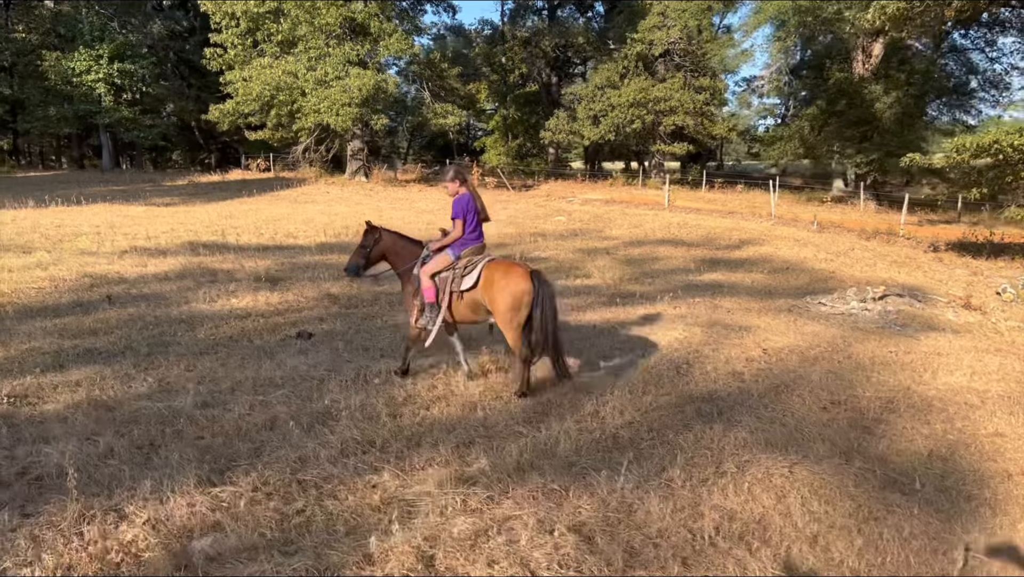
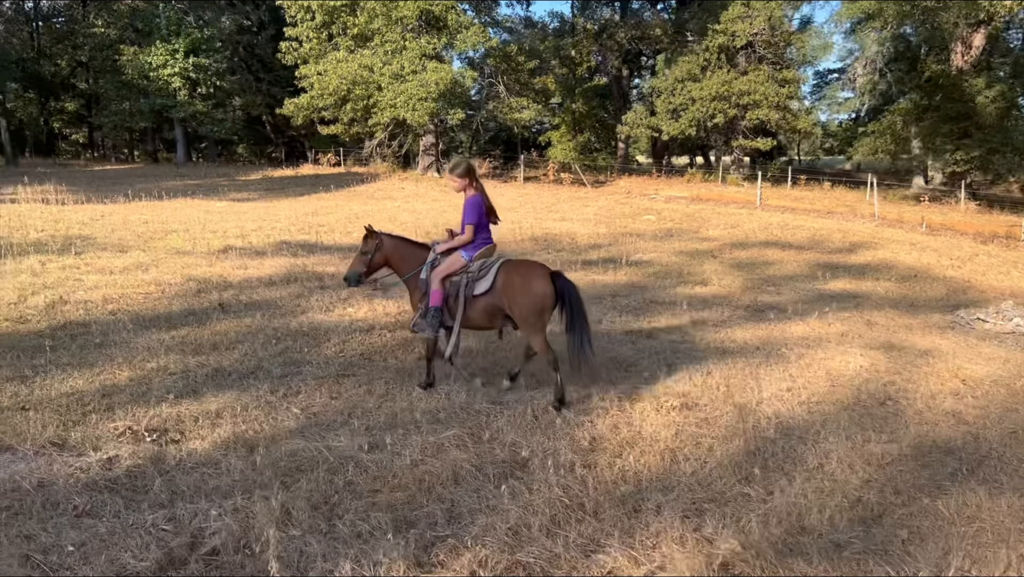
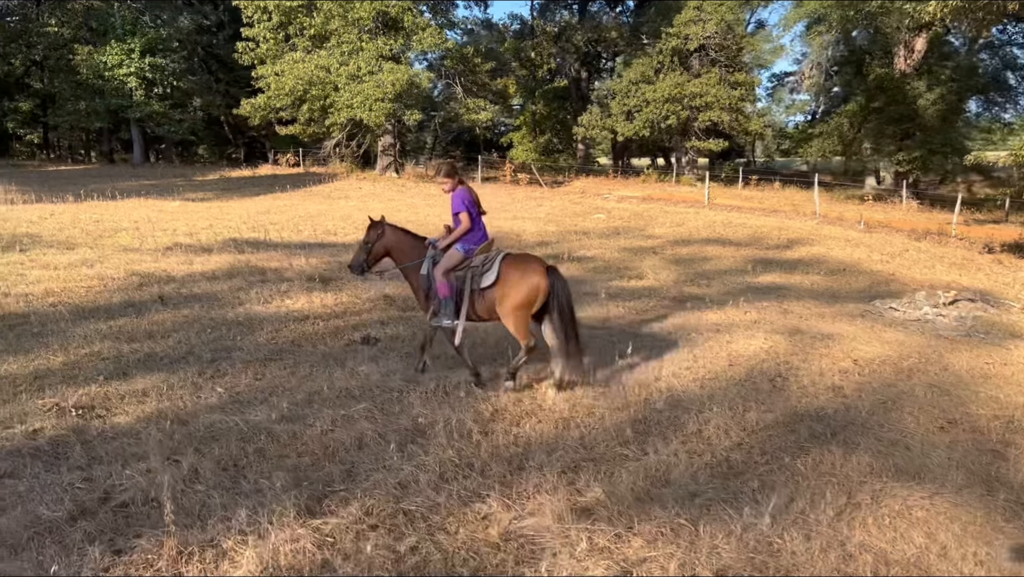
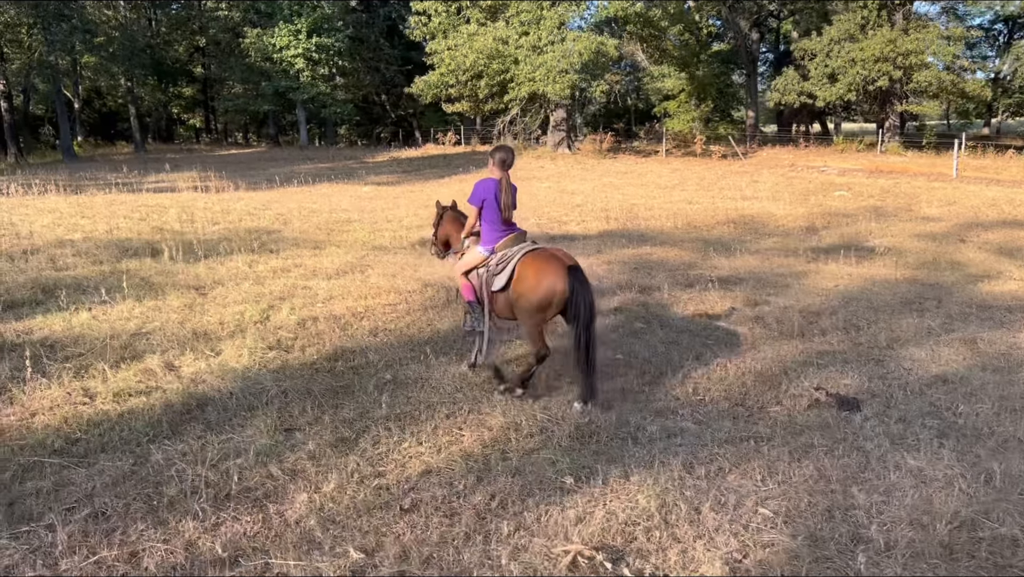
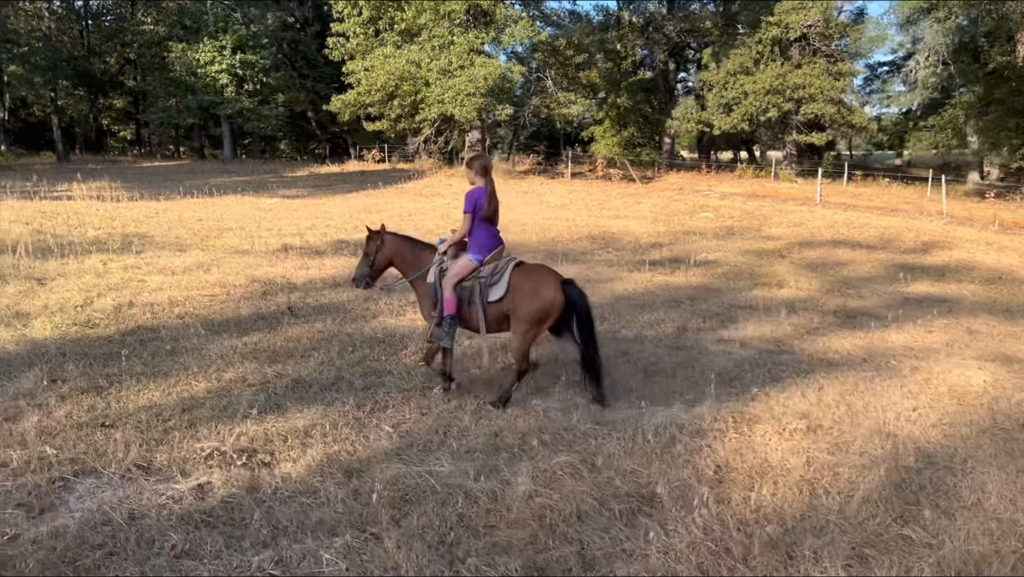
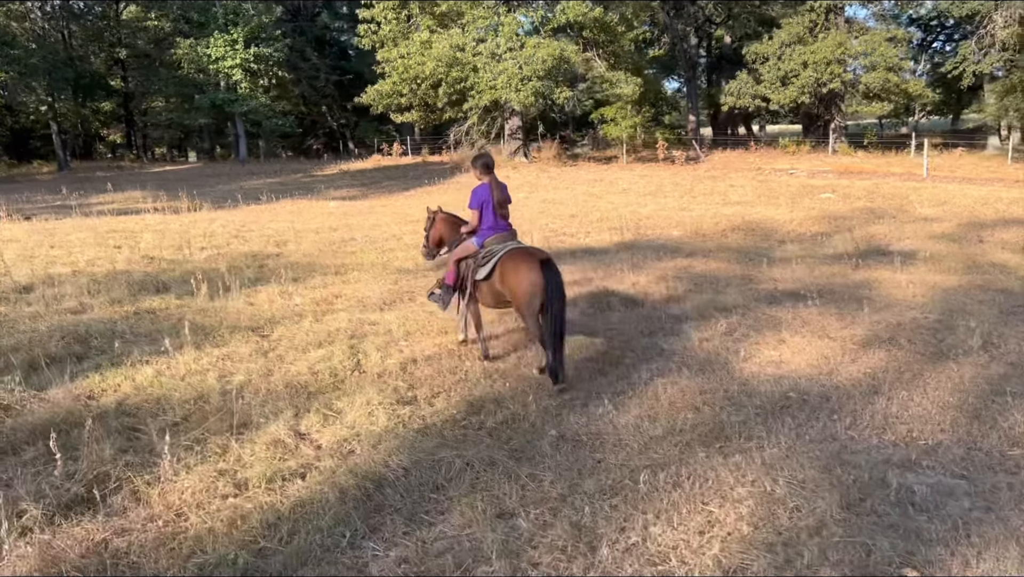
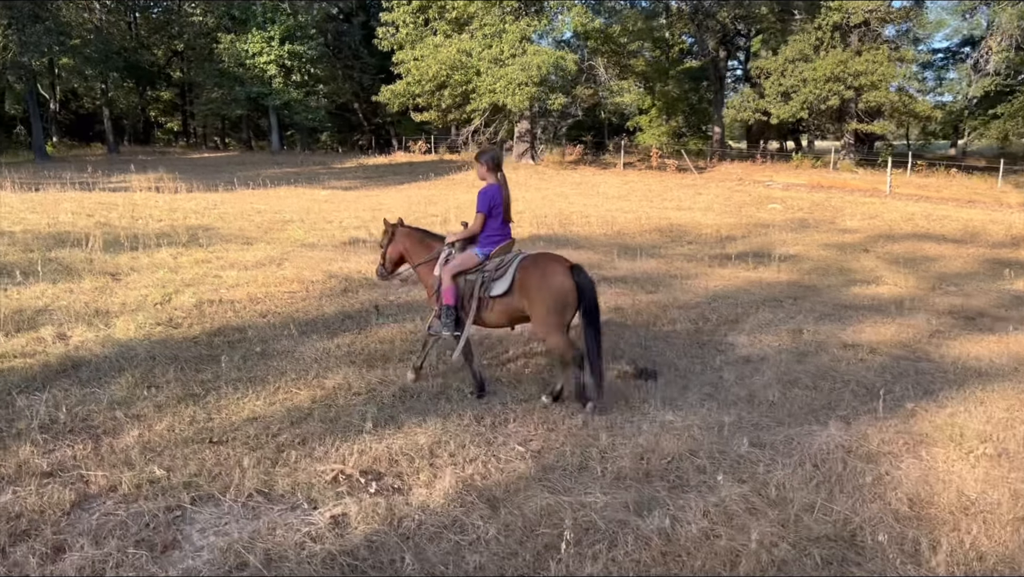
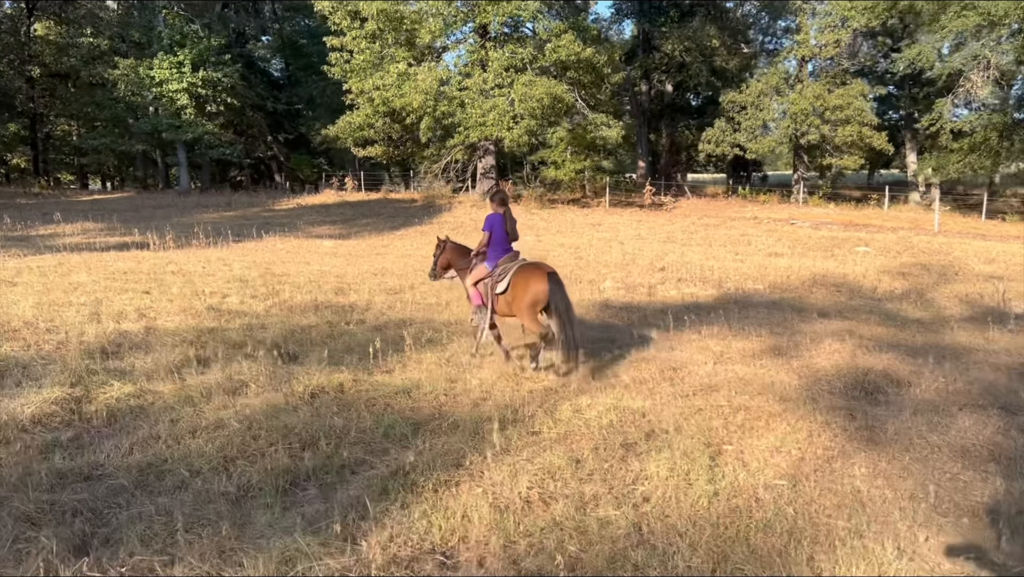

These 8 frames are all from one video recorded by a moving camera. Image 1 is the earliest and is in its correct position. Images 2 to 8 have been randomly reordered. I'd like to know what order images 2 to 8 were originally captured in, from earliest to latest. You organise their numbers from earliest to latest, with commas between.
3, 2, 5, 7, 4, 6, 8
